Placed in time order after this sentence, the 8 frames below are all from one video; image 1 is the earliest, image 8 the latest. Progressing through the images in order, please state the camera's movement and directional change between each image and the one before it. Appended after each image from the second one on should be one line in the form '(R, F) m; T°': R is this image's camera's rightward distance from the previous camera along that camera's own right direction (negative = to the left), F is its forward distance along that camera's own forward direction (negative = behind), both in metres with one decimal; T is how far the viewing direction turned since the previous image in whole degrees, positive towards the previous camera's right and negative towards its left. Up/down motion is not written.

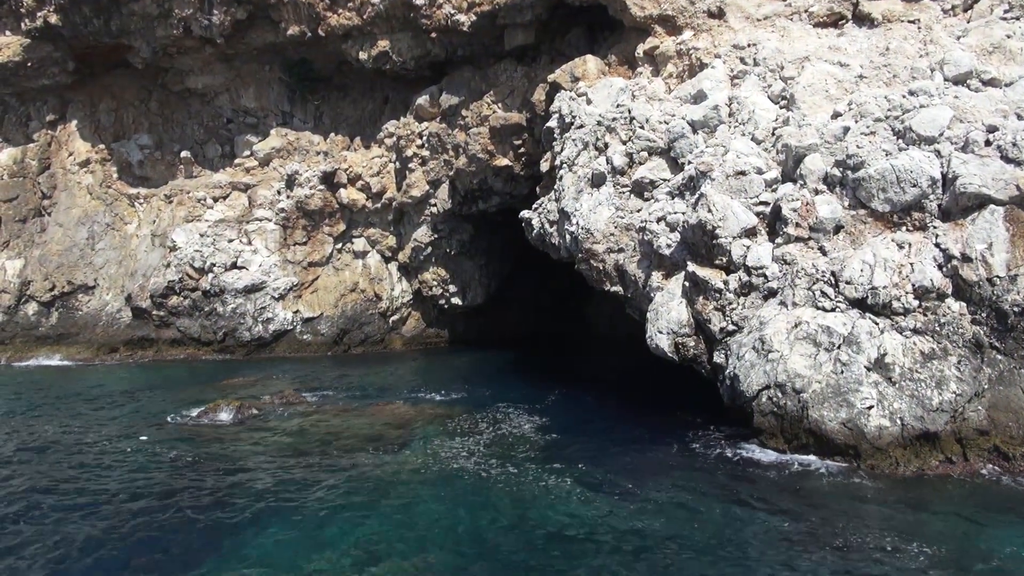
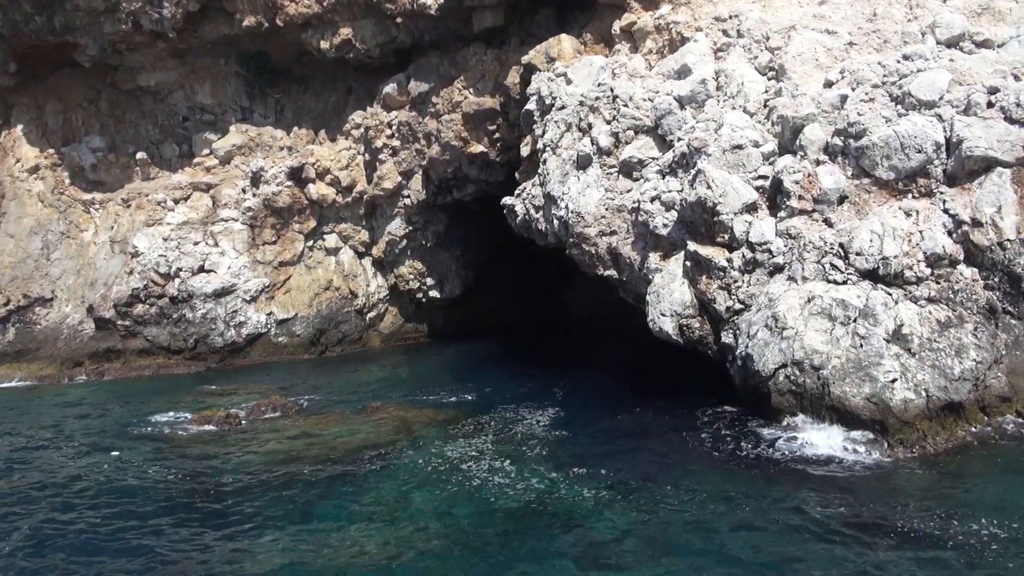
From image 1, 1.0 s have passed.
(-0.6, +0.5) m; +3°
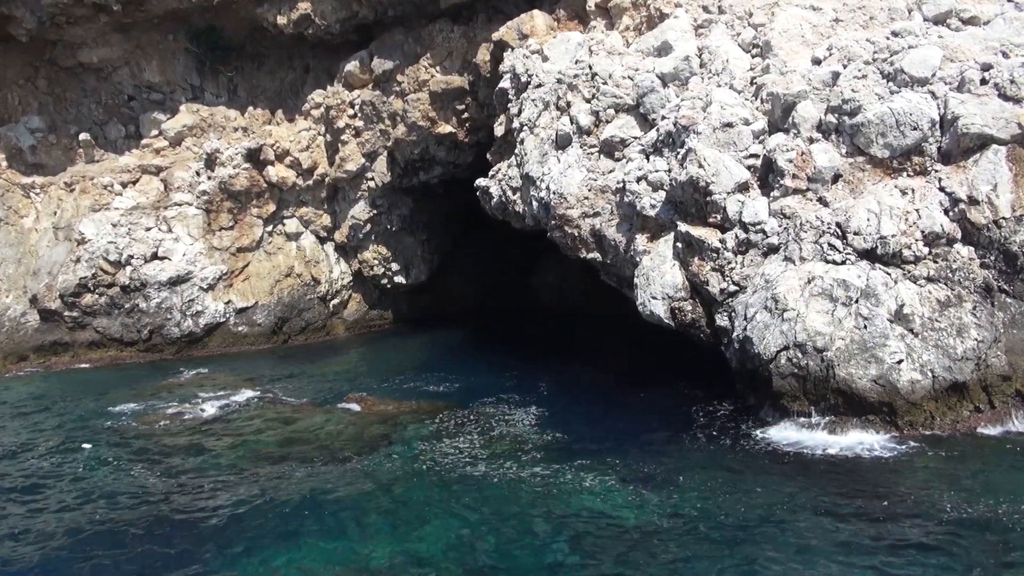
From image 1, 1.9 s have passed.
(-0.6, +0.5) m; +4°
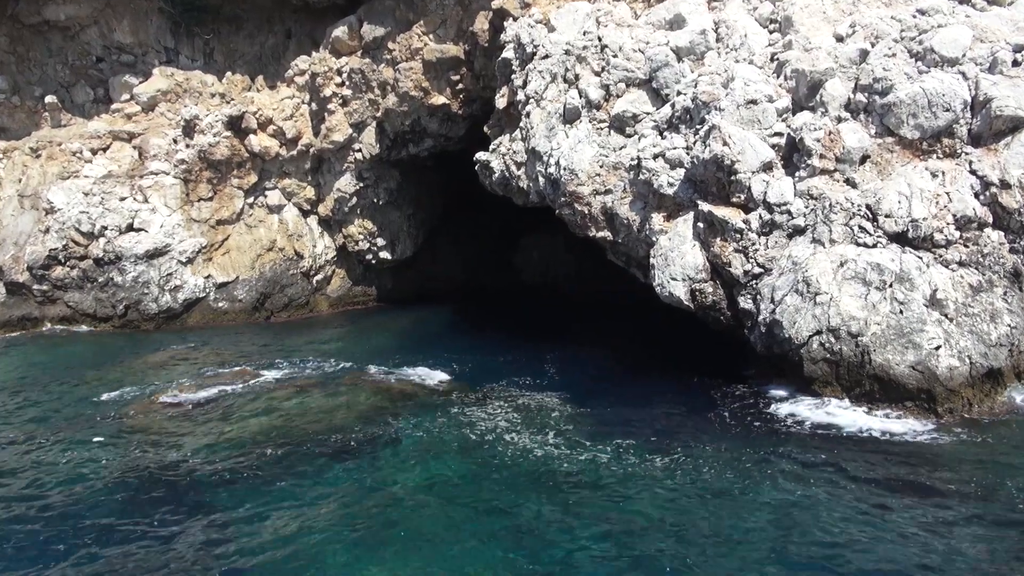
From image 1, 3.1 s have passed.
(-0.8, +0.5) m; +3°
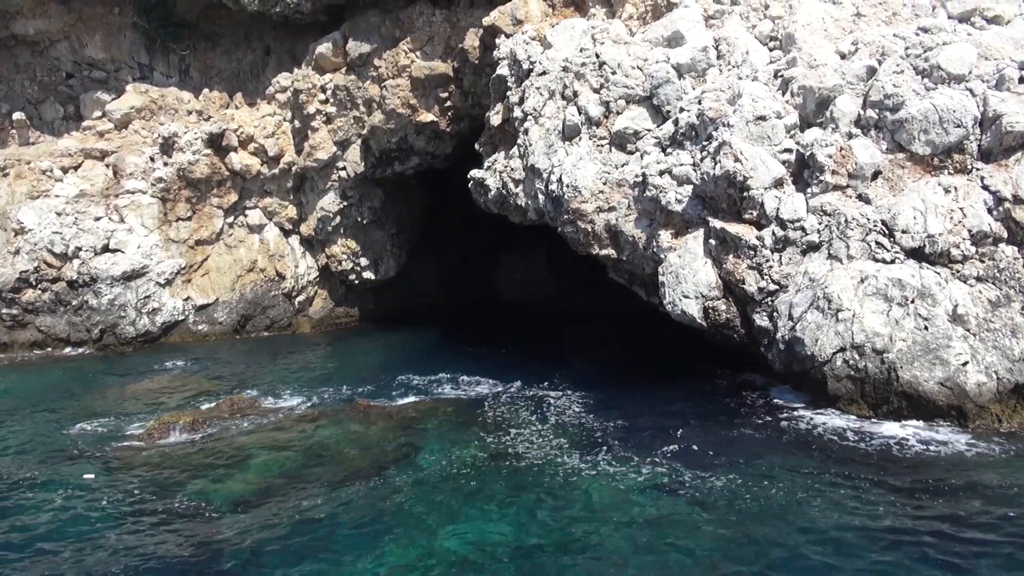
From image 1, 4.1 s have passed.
(-0.7, +0.3) m; +3°
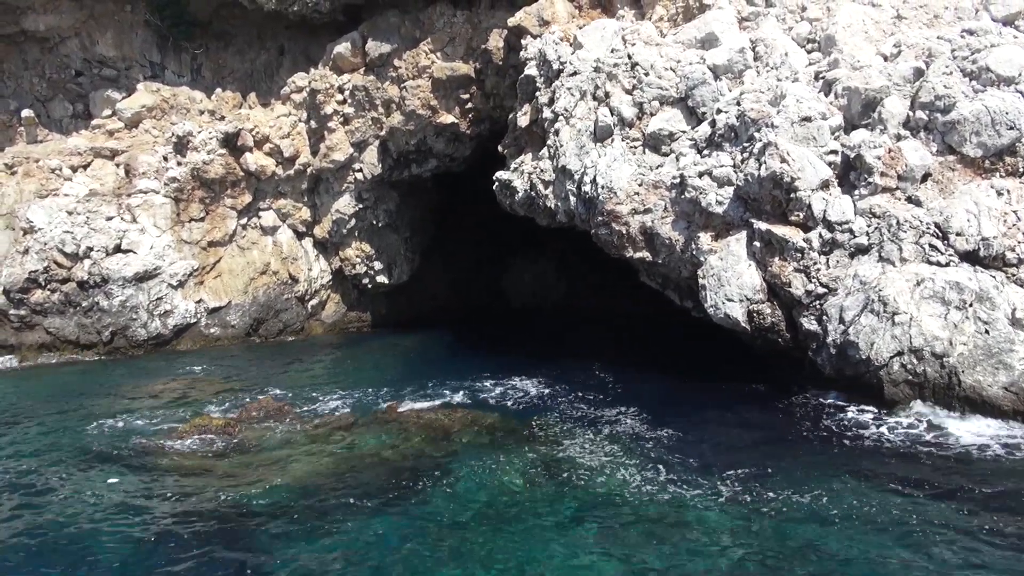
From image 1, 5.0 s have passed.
(-0.7, +0.3) m; +1°
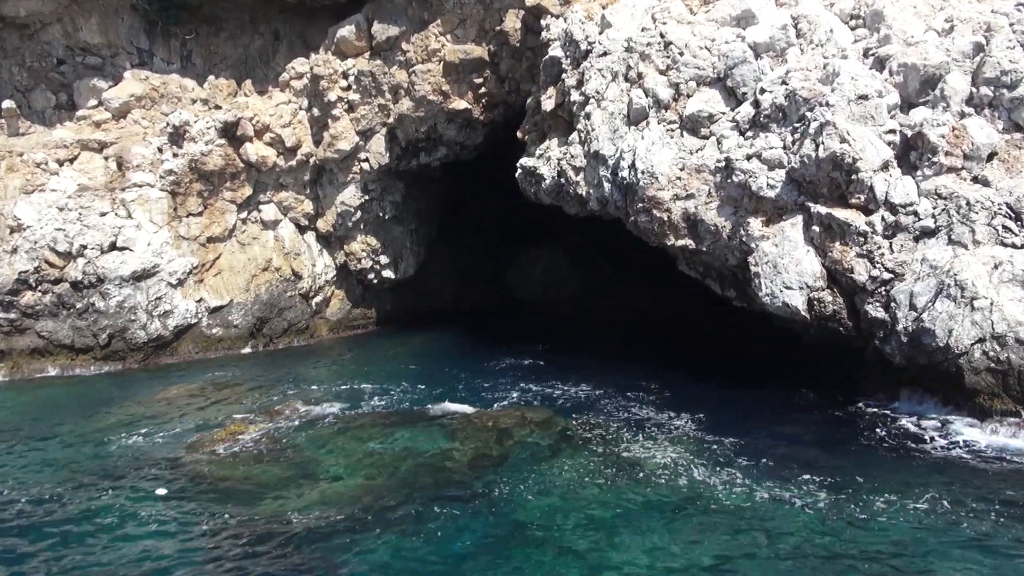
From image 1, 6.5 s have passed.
(-1.0, +0.7) m; +2°
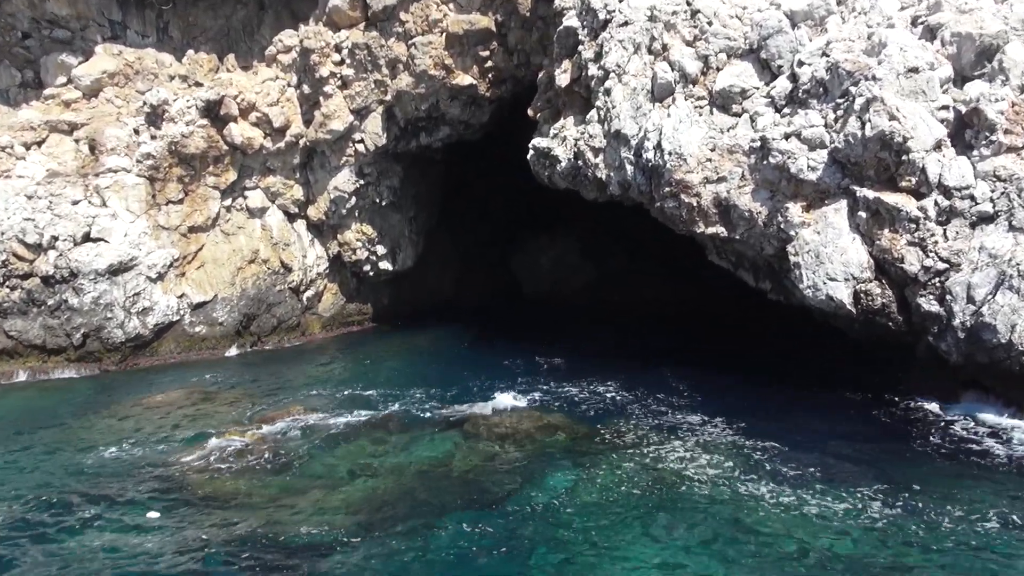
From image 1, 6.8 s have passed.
(-0.5, +1.1) m; +1°
